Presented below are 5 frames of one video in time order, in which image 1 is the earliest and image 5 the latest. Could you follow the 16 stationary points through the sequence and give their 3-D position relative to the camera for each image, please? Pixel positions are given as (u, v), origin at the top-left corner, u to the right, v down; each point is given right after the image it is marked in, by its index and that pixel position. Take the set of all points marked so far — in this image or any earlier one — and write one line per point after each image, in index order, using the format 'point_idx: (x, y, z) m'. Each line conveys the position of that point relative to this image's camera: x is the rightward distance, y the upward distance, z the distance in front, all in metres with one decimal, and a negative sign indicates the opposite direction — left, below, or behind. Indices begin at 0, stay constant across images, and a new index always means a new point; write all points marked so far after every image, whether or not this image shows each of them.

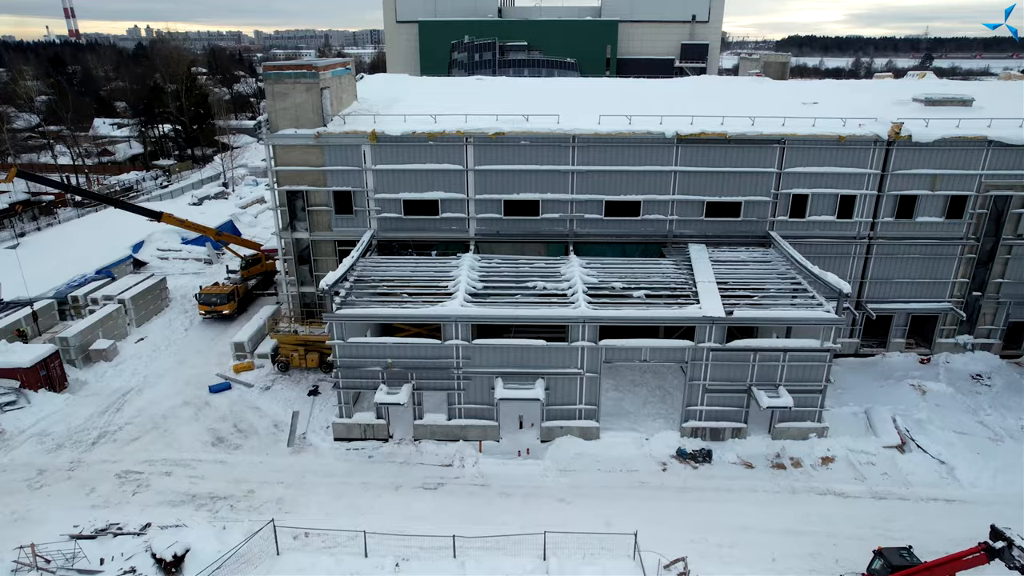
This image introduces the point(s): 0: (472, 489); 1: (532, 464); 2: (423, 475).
0: (-1.1, -5.9, +19.0) m
1: (+0.6, -5.4, +19.8) m
2: (-2.6, -5.7, +19.4) m
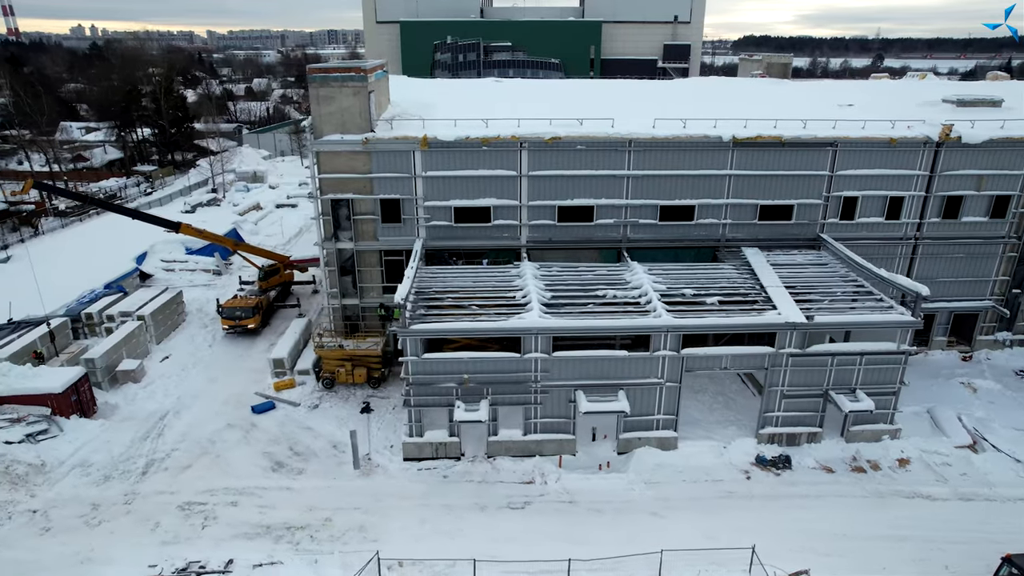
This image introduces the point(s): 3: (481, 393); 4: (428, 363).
0: (+1.4, -6.2, +18.4) m
1: (+3.1, -5.7, +19.3) m
2: (-0.1, -6.0, +18.8) m
3: (-0.9, -3.2, +19.6) m
4: (-2.4, -2.3, +19.2) m
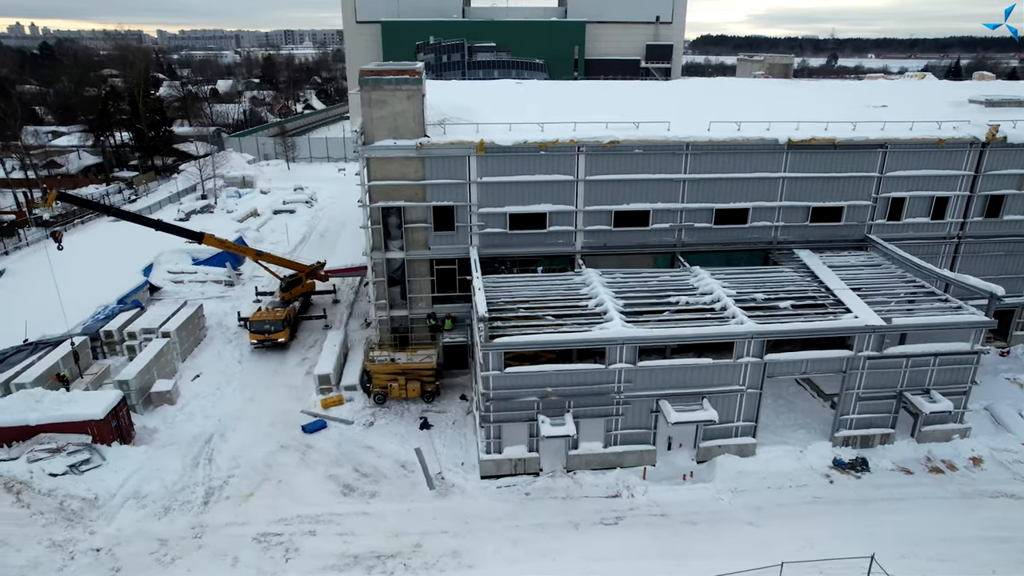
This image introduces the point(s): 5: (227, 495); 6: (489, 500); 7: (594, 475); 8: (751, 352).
0: (+3.9, -6.4, +17.9) m
1: (+5.6, -5.9, +18.9) m
2: (+2.4, -6.3, +18.2) m
3: (+1.5, -3.5, +19.0) m
4: (0.0, -2.6, +18.5) m
5: (-8.4, -6.1, +19.0) m
6: (-0.7, -6.2, +18.8) m
7: (+2.5, -5.6, +19.5) m
8: (+7.1, -1.9, +19.2) m
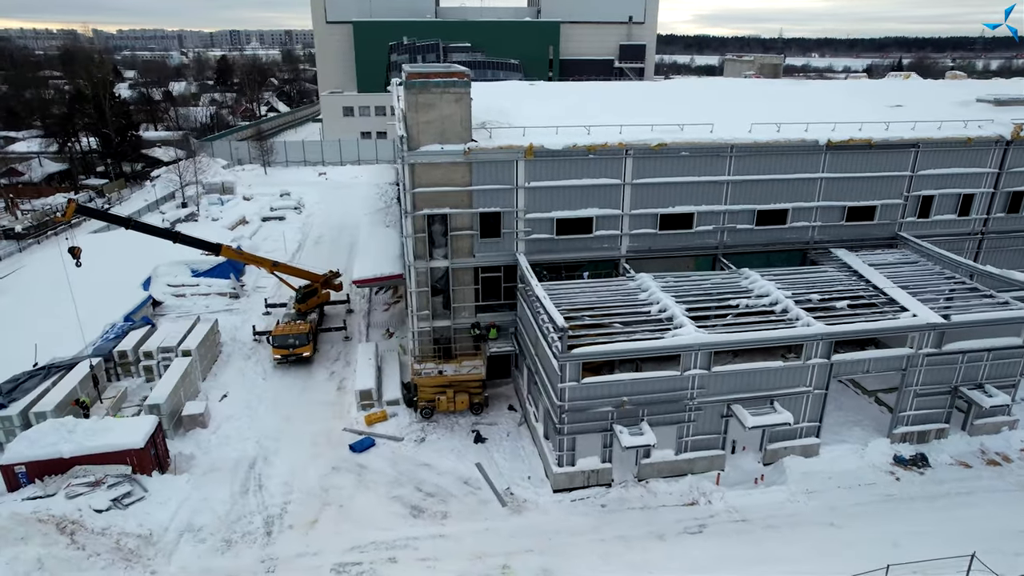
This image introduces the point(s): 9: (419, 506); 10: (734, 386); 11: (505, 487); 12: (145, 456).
0: (+6.2, -6.6, +17.7) m
1: (+7.7, -6.0, +18.8) m
2: (+4.6, -6.5, +17.9) m
3: (+3.6, -3.7, +18.6) m
4: (+2.1, -2.9, +18.1) m
5: (-6.2, -6.6, +18.0) m
6: (+1.5, -6.4, +18.3) m
7: (+4.6, -5.8, +19.2) m
8: (+9.2, -2.0, +19.2) m
9: (-2.7, -6.3, +18.6) m
10: (+6.6, -2.9, +19.0) m
11: (-0.2, -6.0, +19.4) m
12: (-10.9, -5.0, +19.2) m
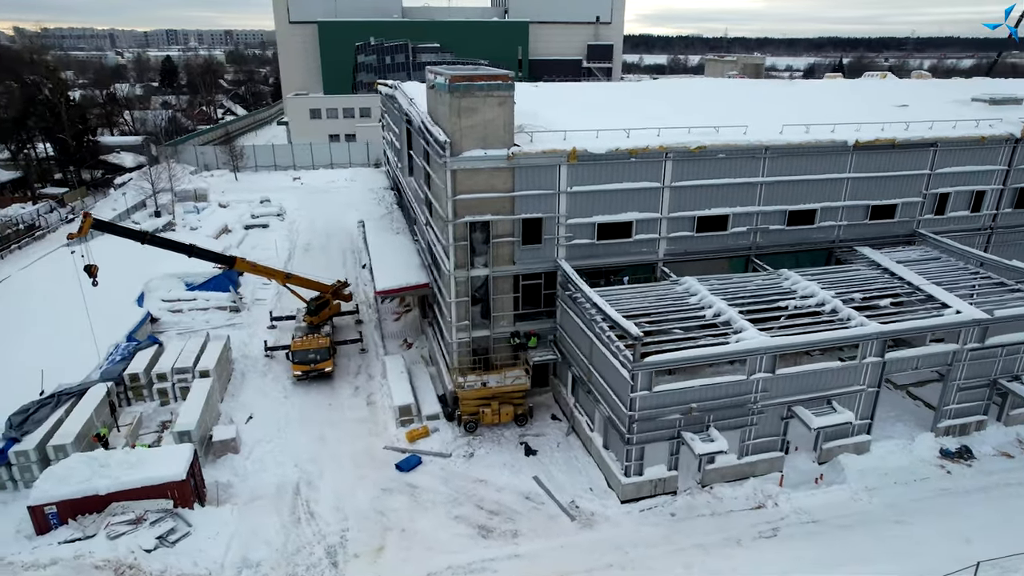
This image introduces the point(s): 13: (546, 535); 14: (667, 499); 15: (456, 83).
0: (+8.2, -6.6, +17.7) m
1: (+9.6, -6.0, +19.0) m
2: (+6.6, -6.6, +17.8) m
3: (+5.5, -3.8, +18.4) m
4: (+4.0, -3.0, +17.8) m
5: (-4.2, -7.0, +17.0) m
6: (+3.5, -6.6, +17.9) m
7: (+6.5, -5.9, +19.1) m
8: (+10.9, -1.9, +19.4) m
9: (-0.7, -6.7, +18.0) m
10: (+8.4, -2.9, +19.0) m
11: (+1.7, -6.2, +18.9) m
12: (-9.0, -5.6, +17.9) m
13: (+0.9, -6.8, +17.6) m
14: (+4.5, -6.2, +18.7) m
15: (-1.8, +6.4, +19.9) m
